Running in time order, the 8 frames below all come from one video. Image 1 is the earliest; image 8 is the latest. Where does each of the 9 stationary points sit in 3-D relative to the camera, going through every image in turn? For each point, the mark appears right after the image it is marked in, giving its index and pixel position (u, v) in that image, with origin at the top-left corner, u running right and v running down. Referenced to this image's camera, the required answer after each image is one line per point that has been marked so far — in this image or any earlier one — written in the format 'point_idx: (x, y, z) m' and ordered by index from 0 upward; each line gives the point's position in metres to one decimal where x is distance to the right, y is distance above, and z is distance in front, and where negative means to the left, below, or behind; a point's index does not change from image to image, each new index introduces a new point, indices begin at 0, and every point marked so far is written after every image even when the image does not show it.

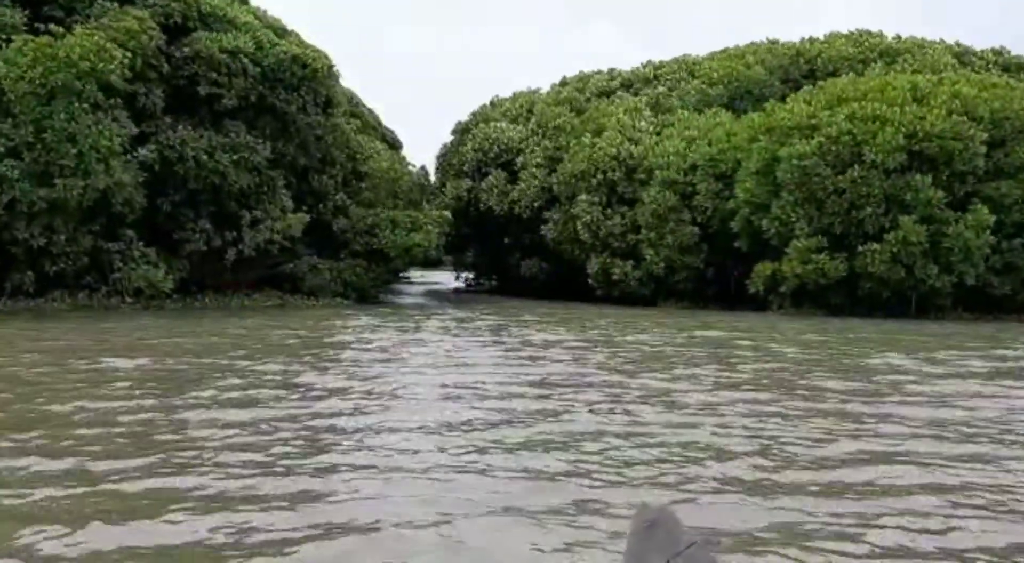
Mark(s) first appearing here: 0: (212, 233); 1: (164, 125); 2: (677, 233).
0: (-5.4, +0.9, +17.2) m
1: (-6.0, +2.7, +16.7) m
2: (+3.3, +1.0, +18.9) m
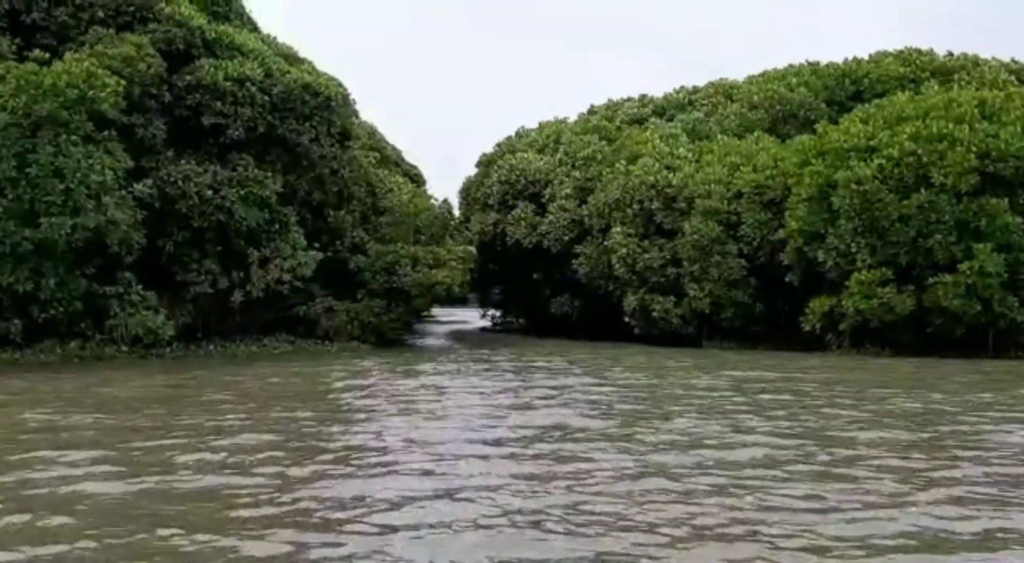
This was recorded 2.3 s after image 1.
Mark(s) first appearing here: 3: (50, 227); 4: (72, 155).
0: (-4.9, +0.1, +15.9) m
1: (-5.5, +2.0, +15.5) m
2: (+3.8, +0.3, +17.4) m
3: (-6.2, +0.7, +12.7) m
4: (-6.0, +1.7, +12.9) m
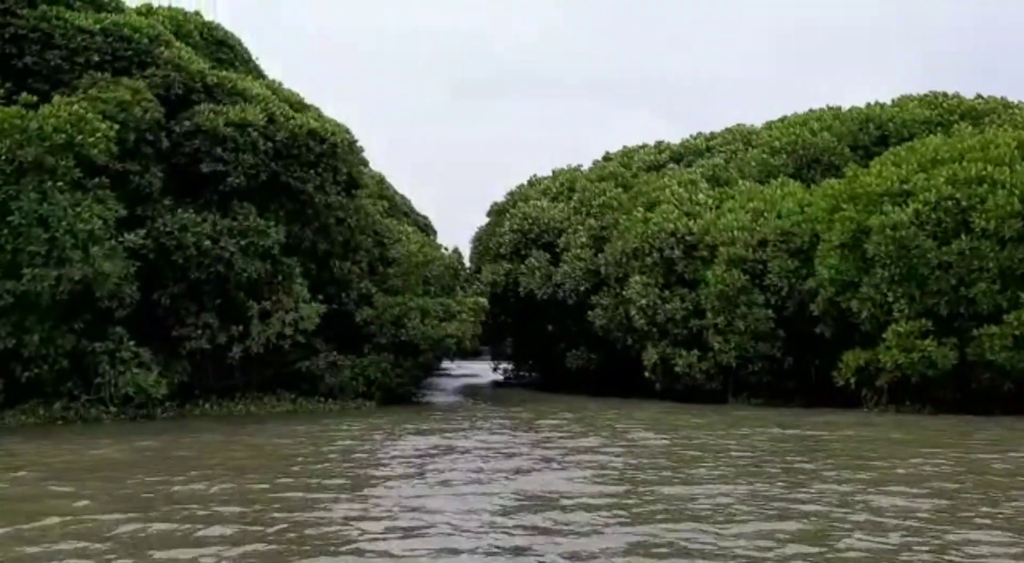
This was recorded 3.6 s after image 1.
0: (-4.6, -0.7, +15.0) m
1: (-5.3, +1.1, +14.7) m
2: (+4.0, -0.6, +16.4) m
3: (-6.0, 0.0, +11.9) m
4: (-5.8, +1.0, +12.2) m
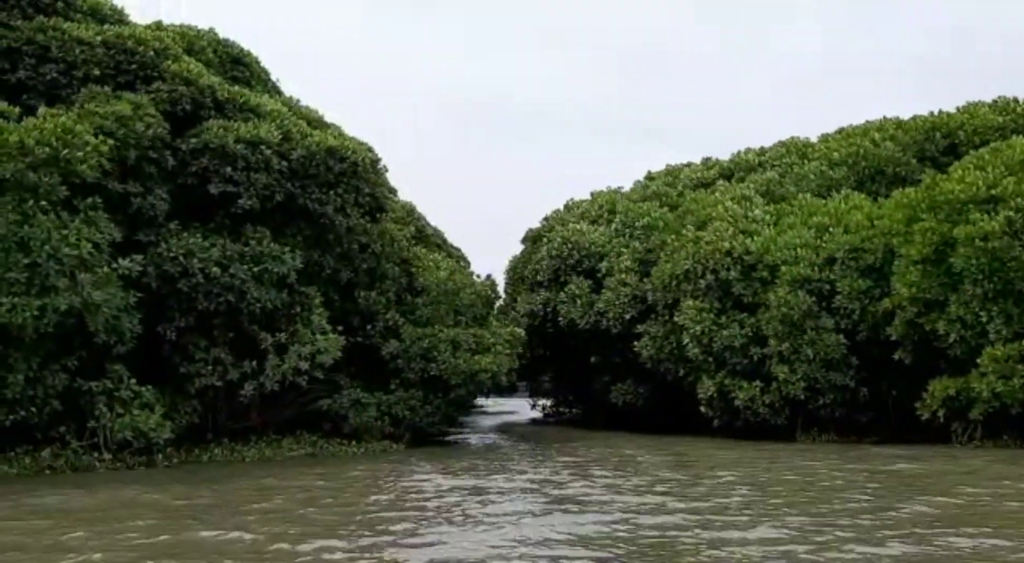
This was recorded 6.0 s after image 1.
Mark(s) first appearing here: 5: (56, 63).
0: (-4.1, -1.2, +13.6) m
1: (-4.8, +0.7, +13.4) m
2: (+4.7, -1.0, +14.7) m
3: (-5.5, -0.3, +10.6) m
4: (-5.3, +0.6, +10.9) m
5: (-6.4, +3.1, +13.4) m
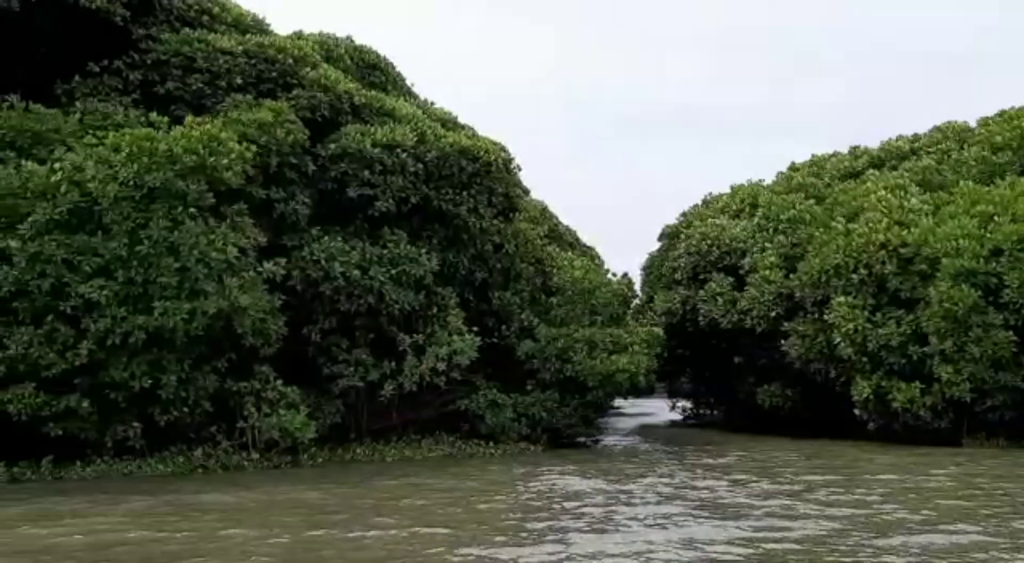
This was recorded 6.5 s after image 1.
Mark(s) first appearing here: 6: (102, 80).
0: (-2.1, -1.2, +13.8) m
1: (-2.9, +0.6, +13.7) m
2: (+6.7, -0.9, +13.6) m
3: (-4.0, -0.4, +11.0) m
4: (-3.7, +0.6, +11.2) m
5: (-4.5, +3.0, +13.9) m
6: (-5.8, +2.9, +13.6) m
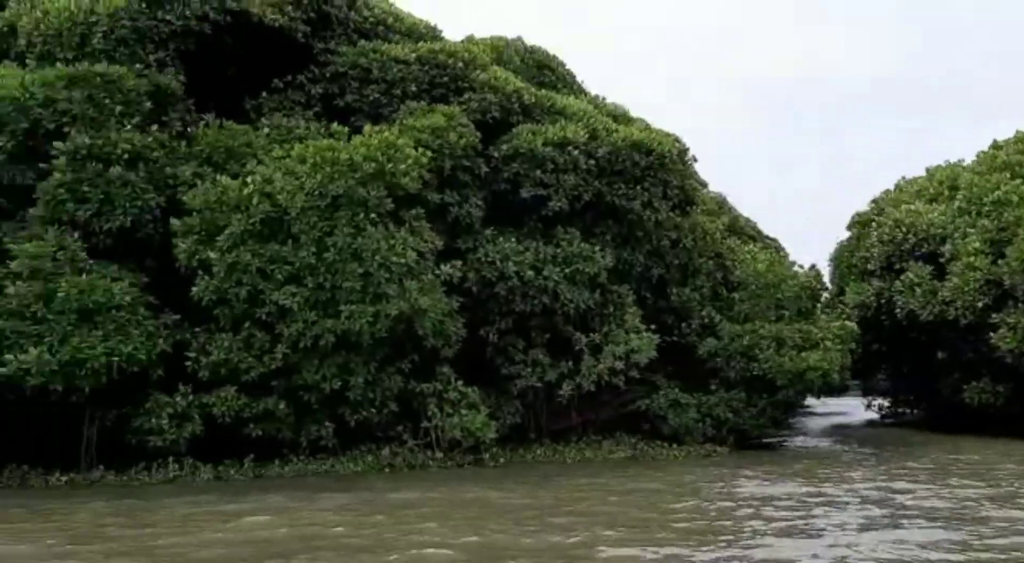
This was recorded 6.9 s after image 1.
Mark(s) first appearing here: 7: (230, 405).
0: (+0.5, -1.2, +13.7) m
1: (-0.4, +0.6, +13.8) m
2: (+9.1, -0.6, +12.0) m
3: (-1.9, -0.4, +11.3) m
4: (-1.7, +0.5, +11.6) m
5: (-2.0, +3.0, +14.4) m
6: (-3.3, +2.8, +14.2) m
7: (-3.4, -1.5, +11.6) m
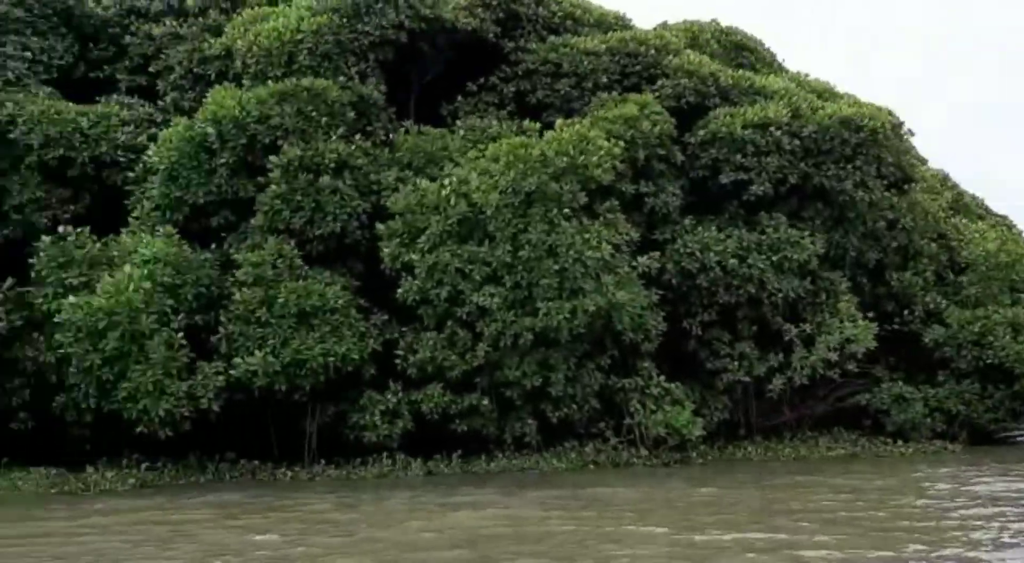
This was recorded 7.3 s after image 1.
0: (+3.3, -1.1, +13.1) m
1: (+2.4, +0.7, +13.4) m
2: (+11.4, -0.2, +9.7) m
3: (+0.5, -0.4, +11.3) m
4: (+0.7, +0.6, +11.5) m
5: (+0.9, +3.0, +14.3) m
6: (-0.5, +2.8, +14.4) m
7: (-0.9, -1.5, +11.9) m
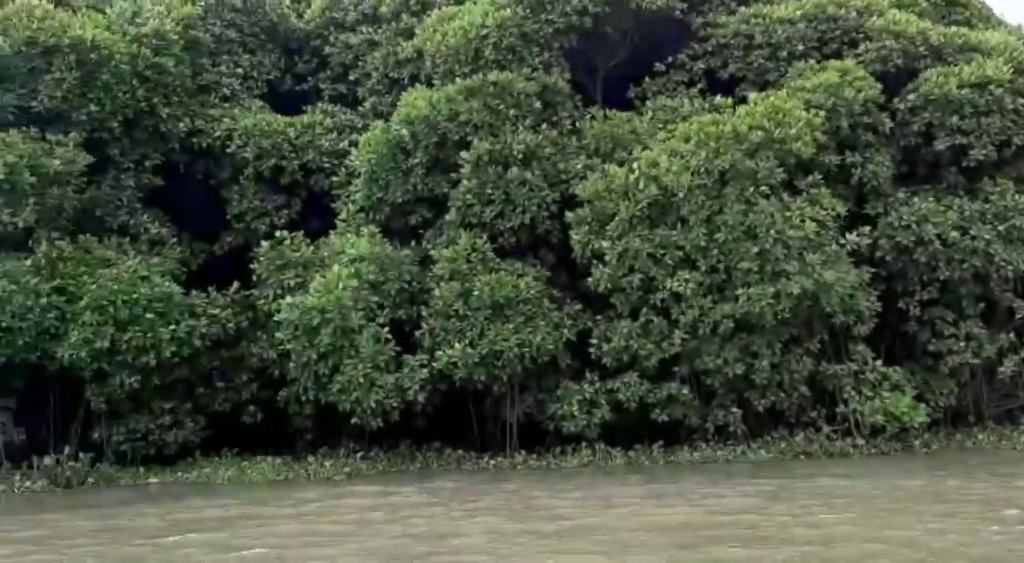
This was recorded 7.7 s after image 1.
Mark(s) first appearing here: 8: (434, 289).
0: (+5.9, -0.7, +12.1) m
1: (+5.0, +1.0, +12.4) m
2: (+13.0, +0.4, +7.0) m
3: (+2.7, -0.2, +10.8) m
4: (+3.0, +0.8, +10.9) m
5: (+3.6, +3.3, +13.6) m
6: (+2.3, +3.0, +14.1) m
7: (+1.5, -1.4, +11.7) m
8: (-1.0, -0.1, +11.9) m
